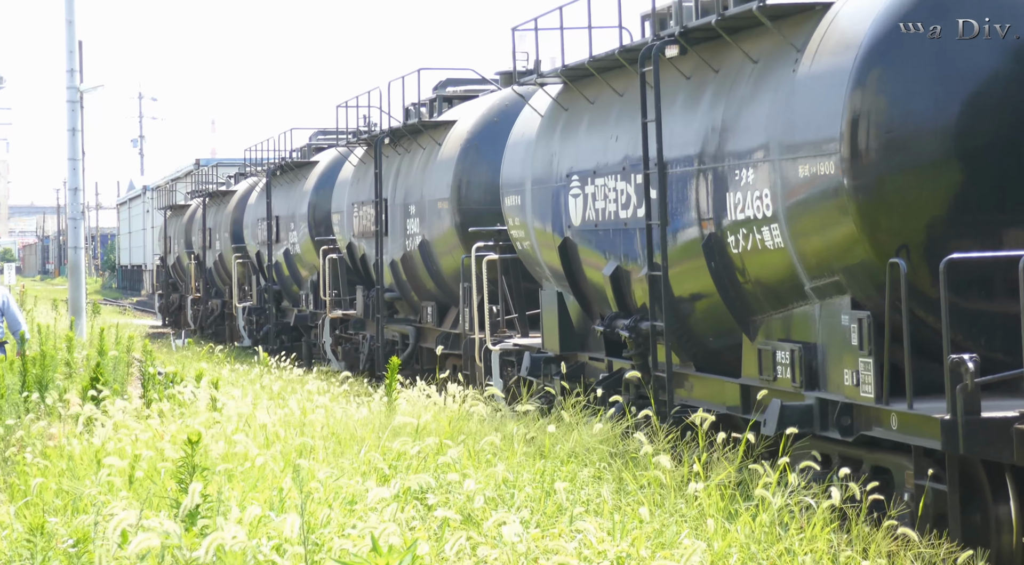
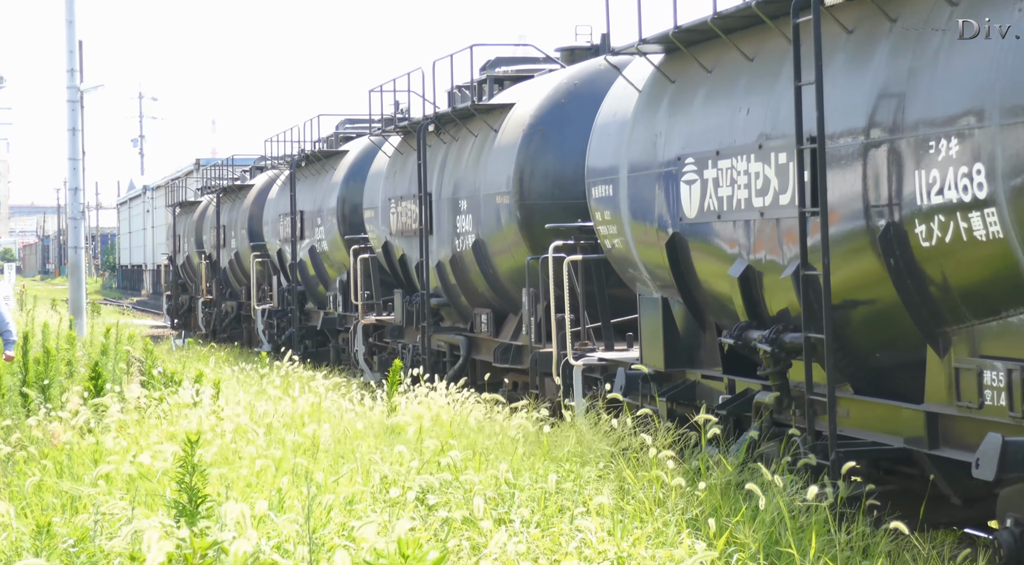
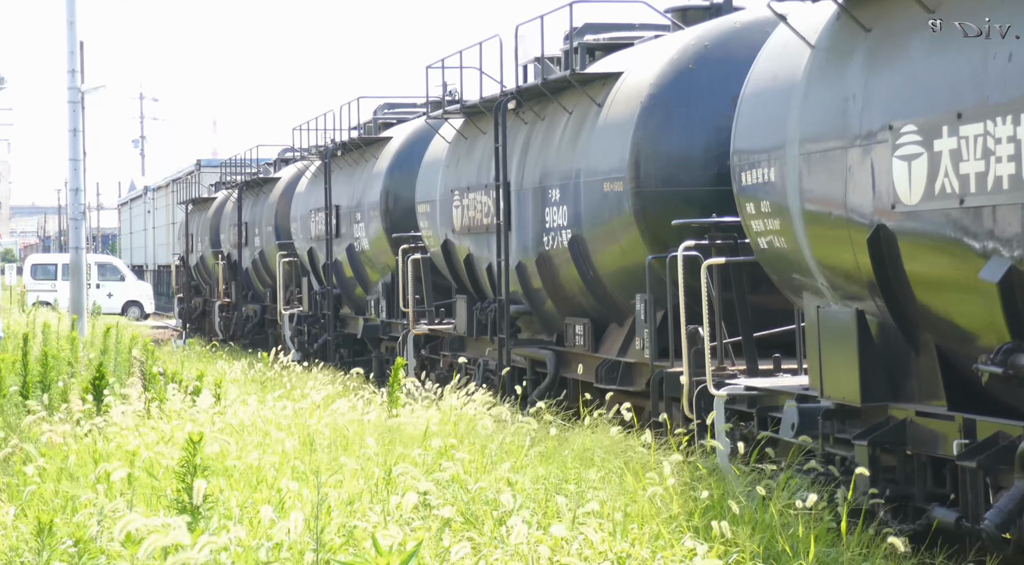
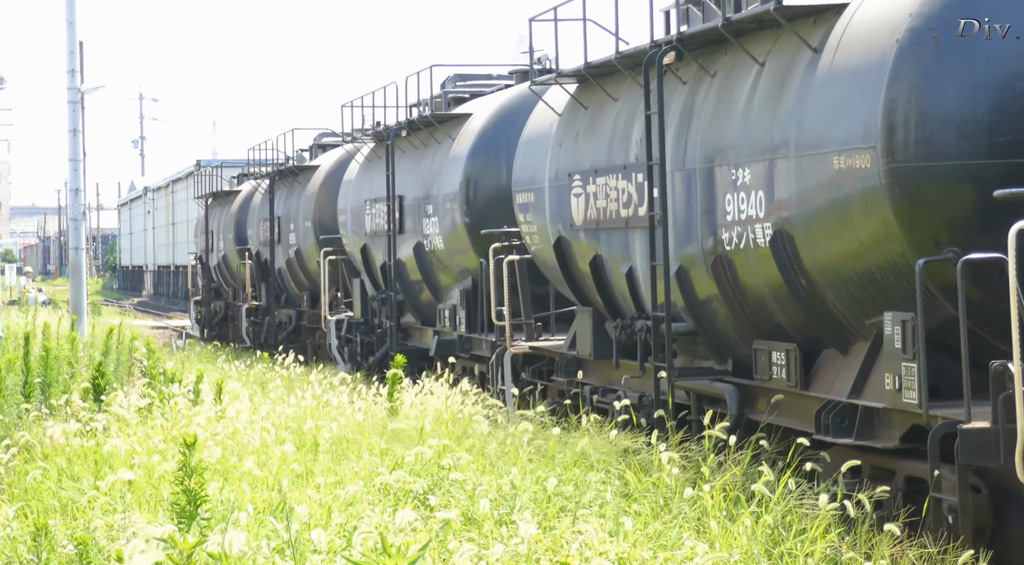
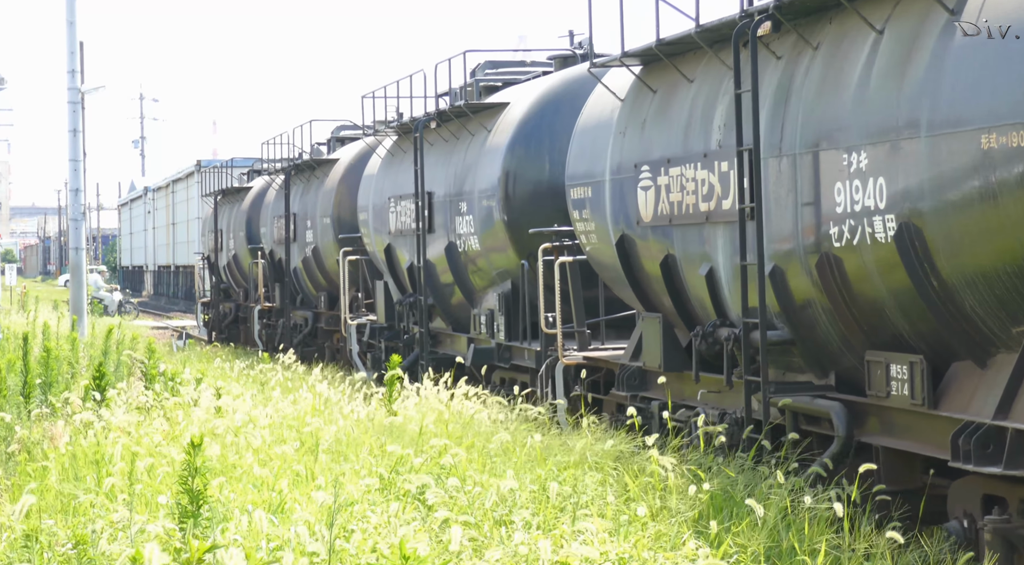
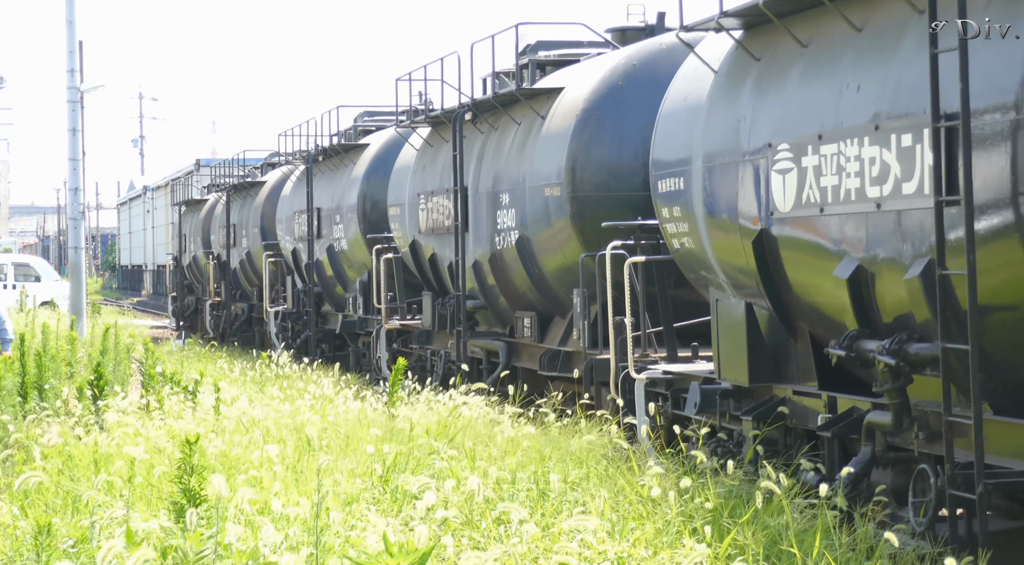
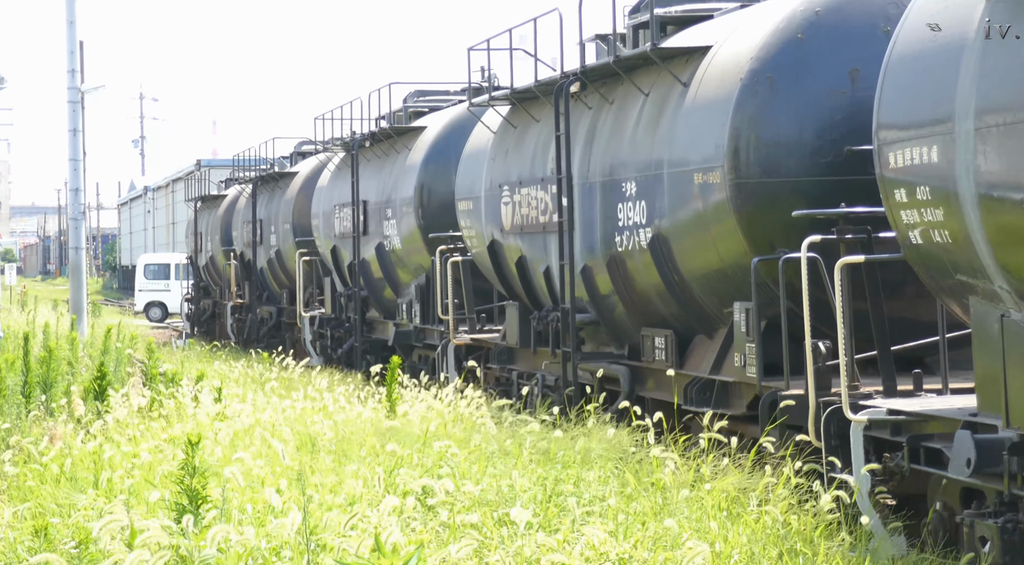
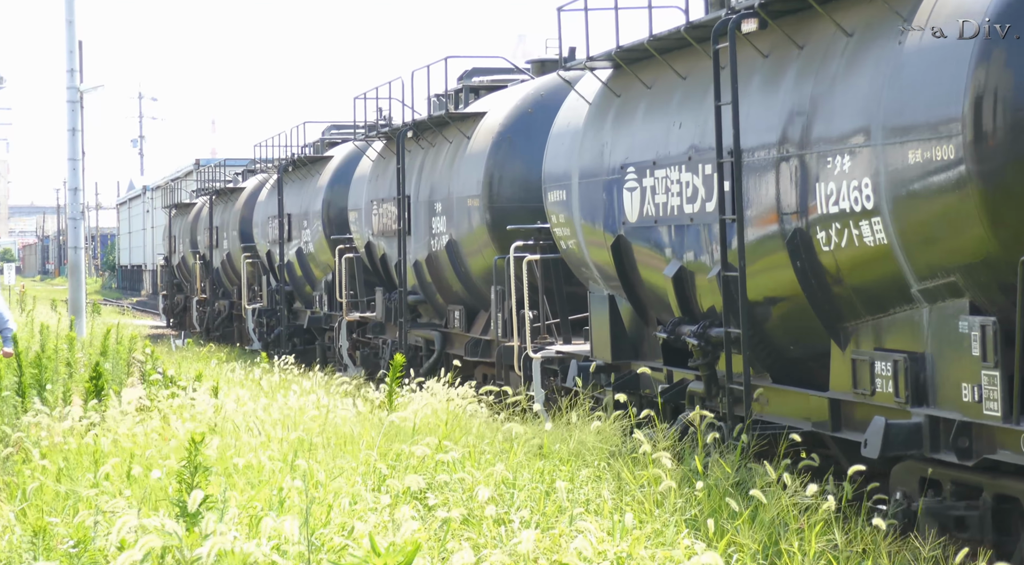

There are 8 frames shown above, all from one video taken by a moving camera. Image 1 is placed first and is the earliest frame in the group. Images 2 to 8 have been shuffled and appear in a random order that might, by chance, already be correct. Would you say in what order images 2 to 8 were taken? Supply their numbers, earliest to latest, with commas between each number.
8, 2, 6, 3, 7, 4, 5
